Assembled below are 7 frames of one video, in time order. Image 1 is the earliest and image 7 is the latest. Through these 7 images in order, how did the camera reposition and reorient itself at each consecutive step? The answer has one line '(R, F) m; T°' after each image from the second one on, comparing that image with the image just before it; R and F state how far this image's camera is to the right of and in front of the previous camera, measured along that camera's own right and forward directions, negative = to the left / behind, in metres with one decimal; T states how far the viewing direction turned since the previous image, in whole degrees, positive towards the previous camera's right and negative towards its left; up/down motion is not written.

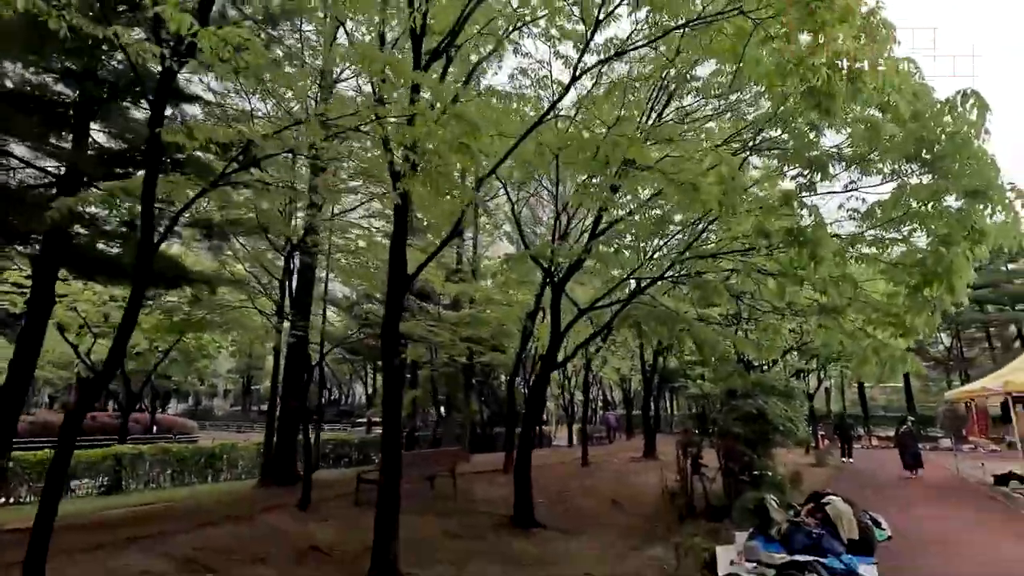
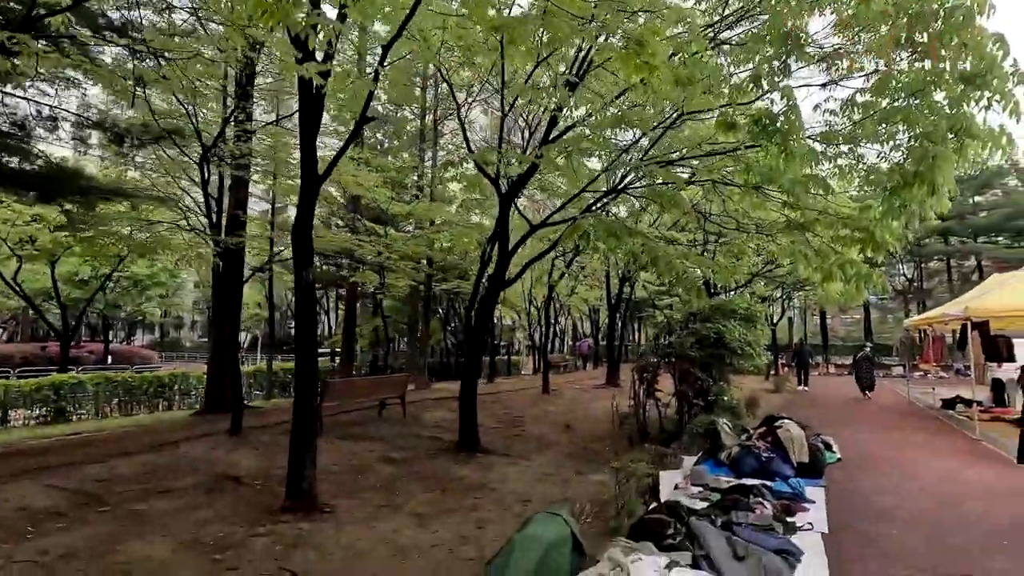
(+0.6, +0.9) m; +3°
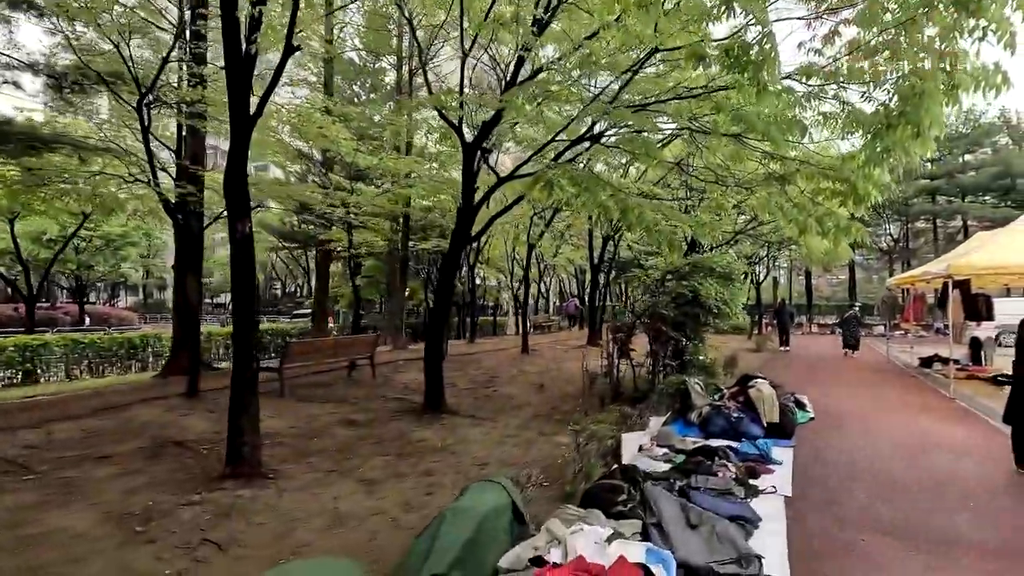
(+0.4, +0.5) m; +1°
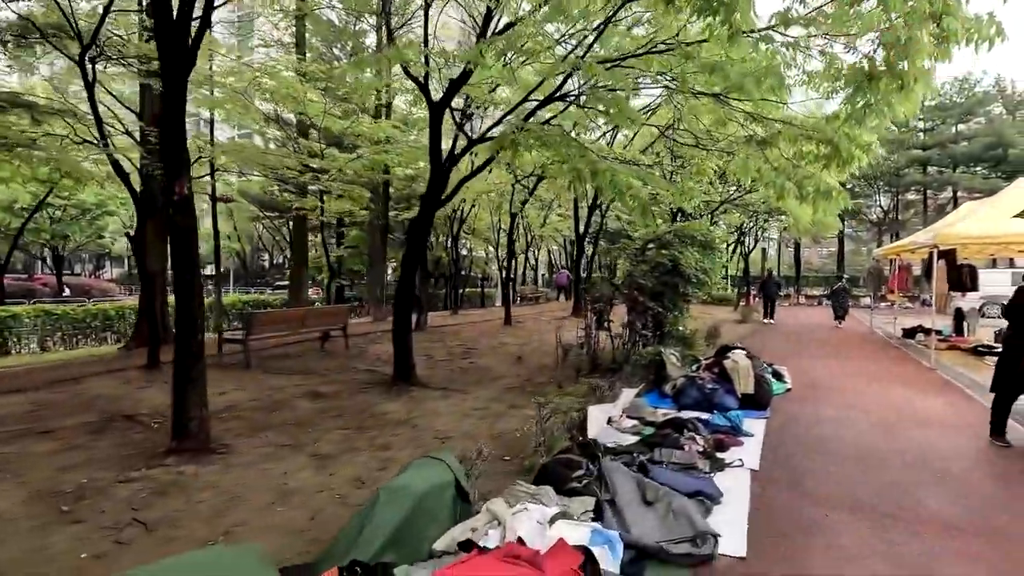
(+0.4, +0.3) m; +1°
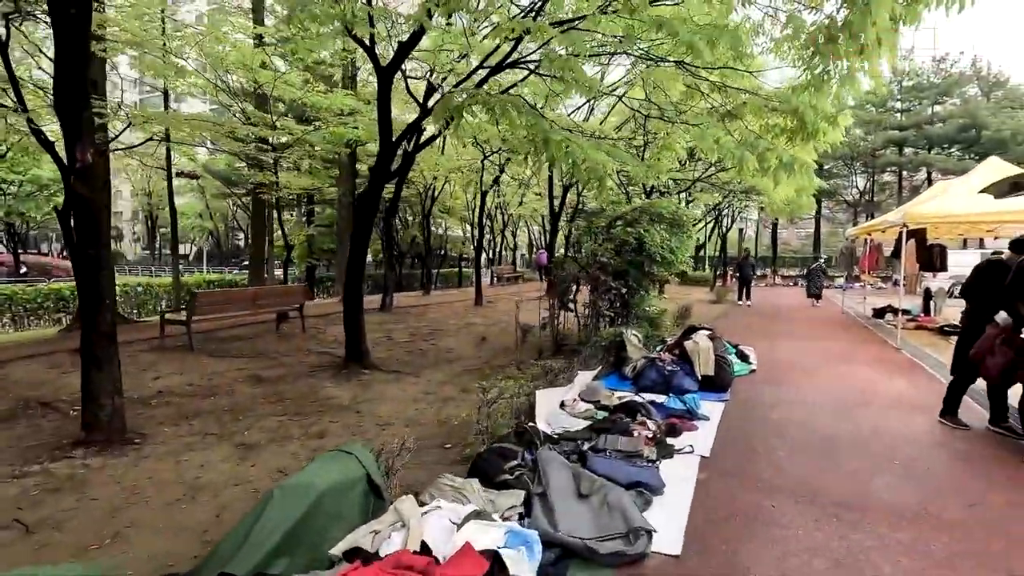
(+0.4, +0.4) m; +2°
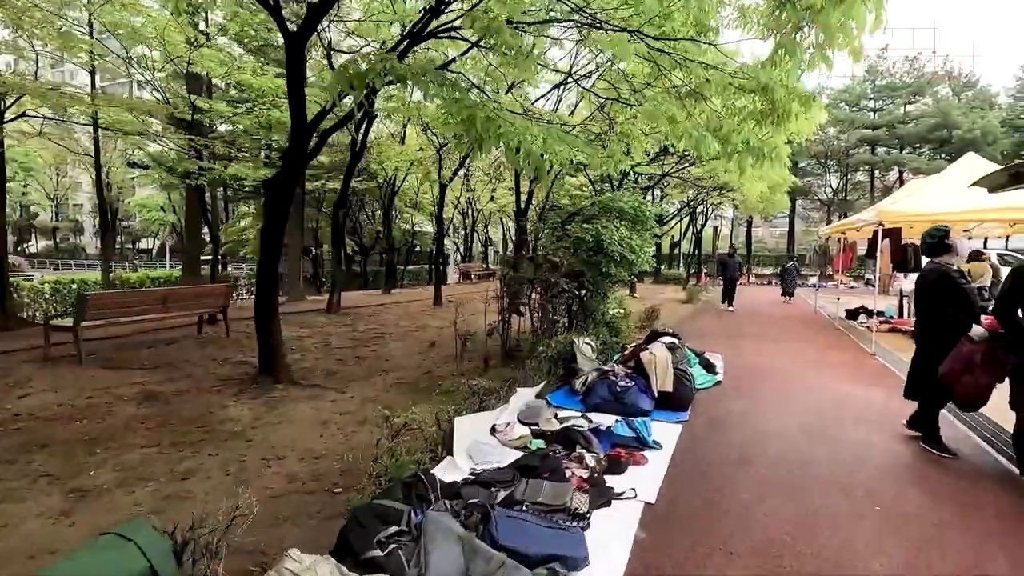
(+0.6, +1.0) m; +2°
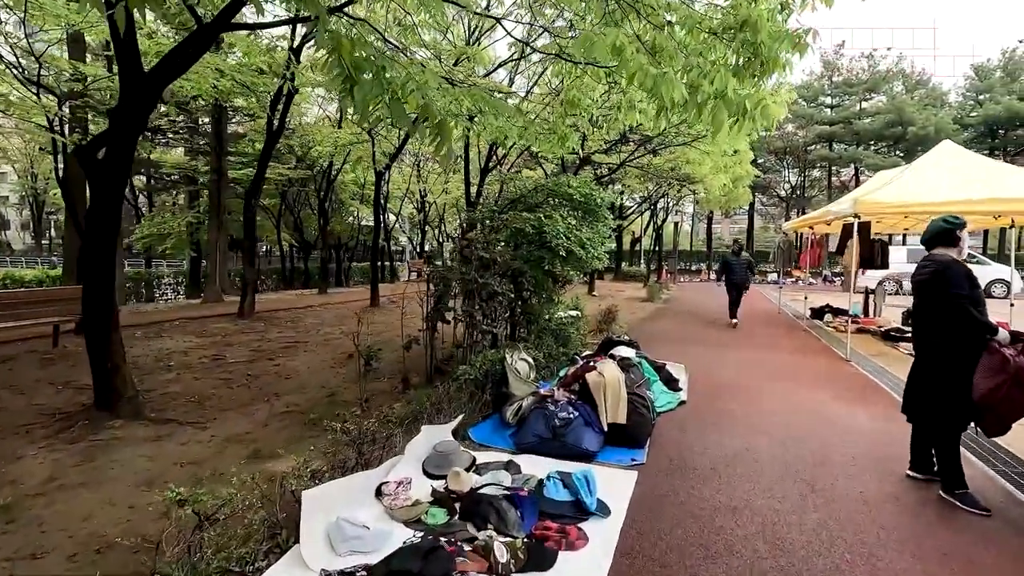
(+0.6, +1.5) m; +4°
